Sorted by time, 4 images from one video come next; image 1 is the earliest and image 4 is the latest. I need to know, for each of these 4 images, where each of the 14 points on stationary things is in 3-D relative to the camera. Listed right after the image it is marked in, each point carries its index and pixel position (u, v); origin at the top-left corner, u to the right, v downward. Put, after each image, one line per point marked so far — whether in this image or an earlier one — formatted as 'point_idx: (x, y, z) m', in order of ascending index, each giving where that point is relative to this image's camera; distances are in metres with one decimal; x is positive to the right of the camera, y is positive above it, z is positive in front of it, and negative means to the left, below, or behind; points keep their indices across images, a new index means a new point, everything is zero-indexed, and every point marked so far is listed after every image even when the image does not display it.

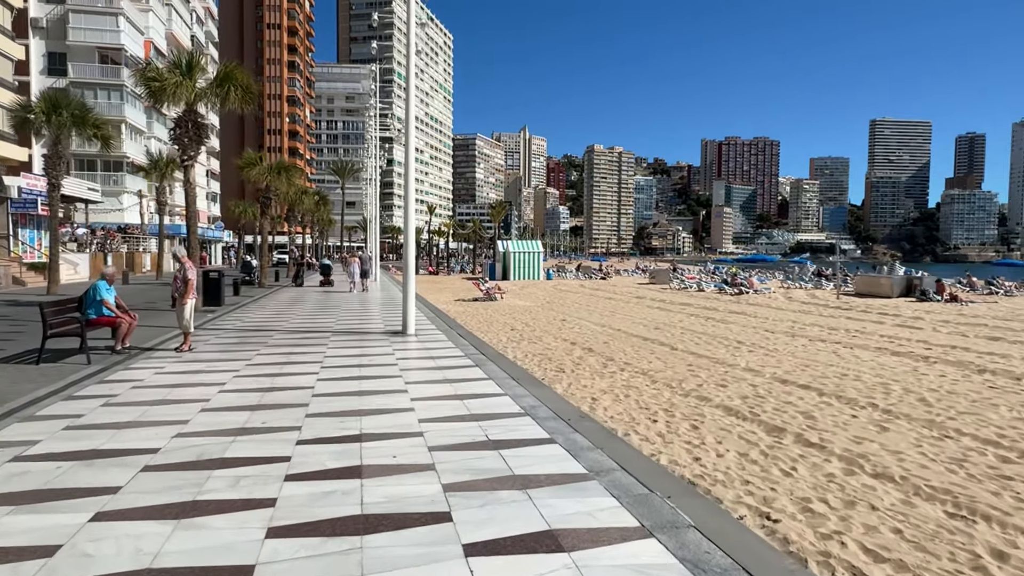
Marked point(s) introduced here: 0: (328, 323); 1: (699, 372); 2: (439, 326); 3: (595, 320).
0: (-3.8, -0.7, +14.1) m
1: (+3.0, -1.4, +10.9) m
2: (-1.4, -0.7, +12.8) m
3: (+2.4, -0.9, +19.3) m
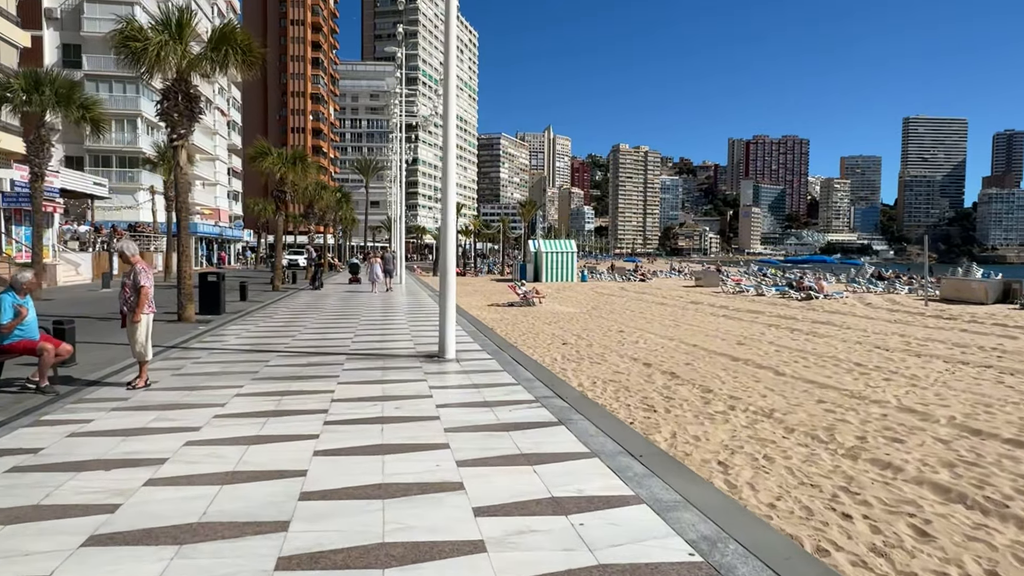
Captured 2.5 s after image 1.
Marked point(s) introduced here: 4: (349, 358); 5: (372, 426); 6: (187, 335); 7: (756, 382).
0: (-2.8, -0.8, +11.5) m
1: (+3.9, -1.5, +7.9) m
2: (-0.4, -0.8, +10.0) m
3: (+3.6, -1.0, +16.4) m
4: (-2.1, -0.9, +8.7) m
5: (-1.1, -1.1, +5.3) m
6: (-5.4, -0.8, +11.3) m
7: (+3.6, -1.4, +9.9) m
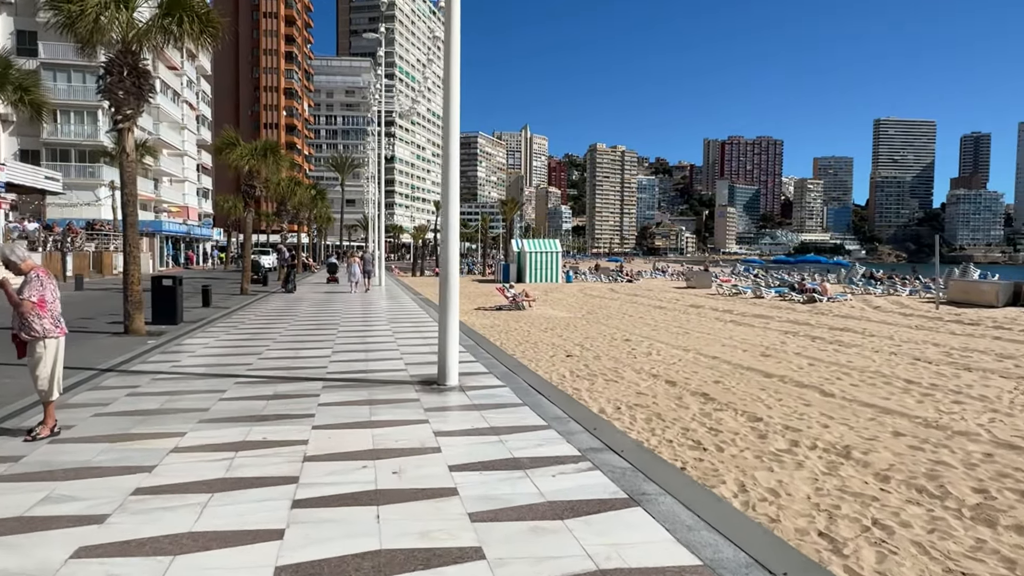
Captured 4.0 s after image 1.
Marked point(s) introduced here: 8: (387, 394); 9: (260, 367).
0: (-2.8, -0.9, +9.8) m
1: (+4.1, -1.6, +6.5) m
2: (-0.3, -1.0, +8.4) m
3: (+3.5, -1.1, +14.9) m
4: (-1.9, -1.0, +7.0) m
5: (-0.8, -1.2, +3.7) m
6: (-5.3, -0.9, +9.5) m
7: (+3.7, -1.5, +8.5) m
8: (-1.2, -1.0, +6.6) m
9: (-3.1, -1.0, +8.3) m
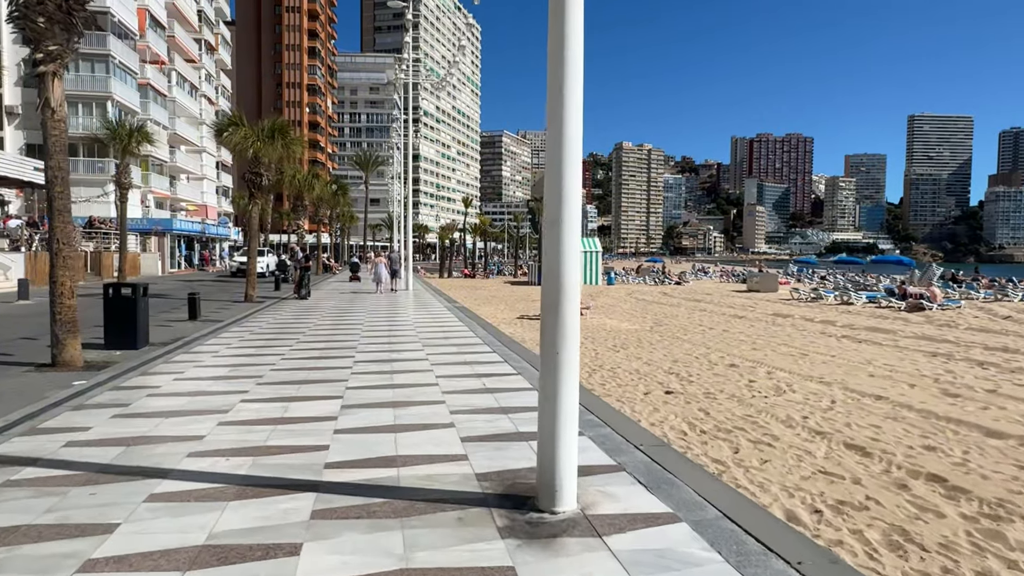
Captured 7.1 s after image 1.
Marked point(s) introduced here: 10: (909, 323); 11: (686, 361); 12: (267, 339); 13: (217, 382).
0: (-1.8, -1.1, +6.4) m
1: (+5.0, -1.8, +2.9) m
2: (+0.6, -1.1, +5.0) m
3: (+4.6, -1.3, +11.3) m
4: (-1.0, -1.2, +3.6) m
5: (0.0, -1.4, +0.2) m
6: (-4.3, -1.0, +6.2) m
7: (+4.6, -1.6, +4.9) m
8: (-0.3, -1.2, +3.1) m
9: (-2.1, -1.1, +4.9) m
10: (+10.1, -0.9, +17.3) m
11: (+3.1, -1.3, +12.1) m
12: (-4.2, -0.9, +11.6) m
13: (-3.2, -1.0, +7.5) m
